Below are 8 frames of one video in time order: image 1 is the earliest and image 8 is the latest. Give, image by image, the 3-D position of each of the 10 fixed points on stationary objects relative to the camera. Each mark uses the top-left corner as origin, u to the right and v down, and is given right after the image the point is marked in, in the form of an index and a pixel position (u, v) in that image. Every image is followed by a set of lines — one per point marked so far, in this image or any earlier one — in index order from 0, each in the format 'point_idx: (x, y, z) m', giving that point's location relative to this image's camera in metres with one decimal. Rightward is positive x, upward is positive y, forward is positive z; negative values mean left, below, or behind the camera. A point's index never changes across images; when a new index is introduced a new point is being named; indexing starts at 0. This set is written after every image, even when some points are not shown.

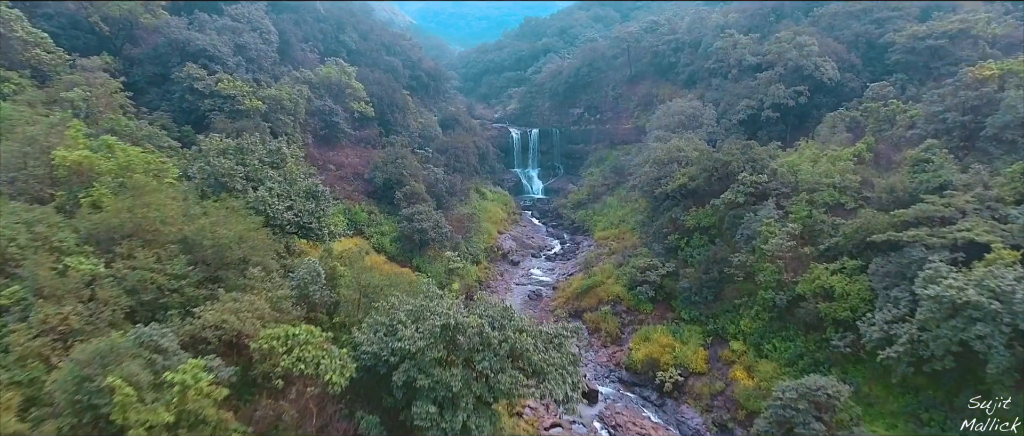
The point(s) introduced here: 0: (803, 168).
0: (+12.2, +2.1, +19.7) m
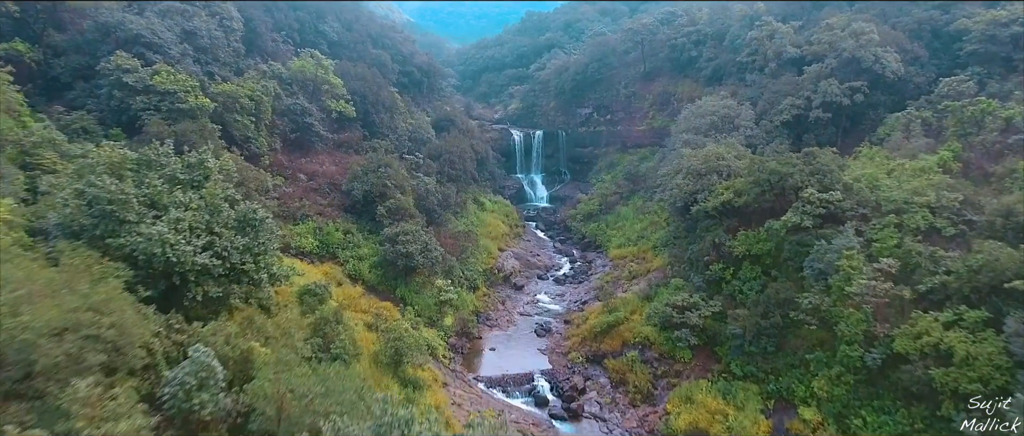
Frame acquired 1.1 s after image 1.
0: (+12.4, +1.2, +15.7) m
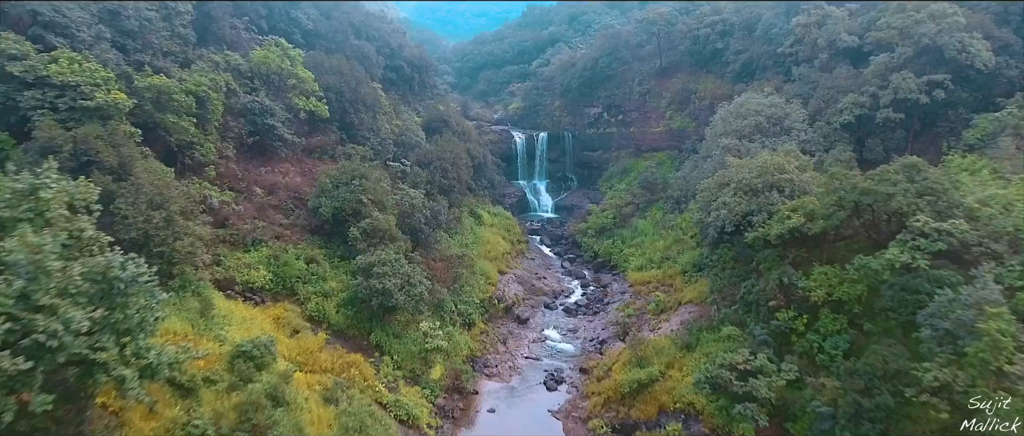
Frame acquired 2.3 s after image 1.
0: (+12.5, +0.3, +11.7) m
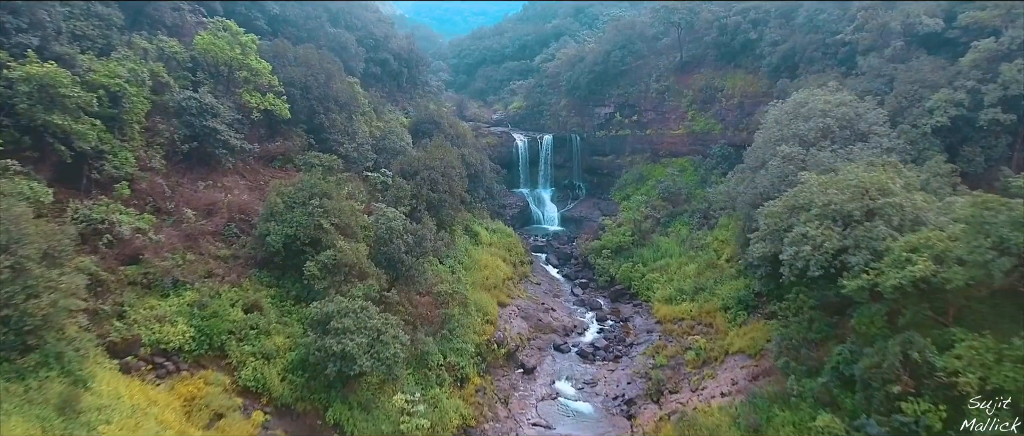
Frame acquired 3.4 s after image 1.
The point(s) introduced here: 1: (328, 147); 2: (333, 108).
0: (+12.7, -0.6, +7.8) m
1: (-7.5, +2.9, +19.0) m
2: (-7.5, +4.6, +19.6) m
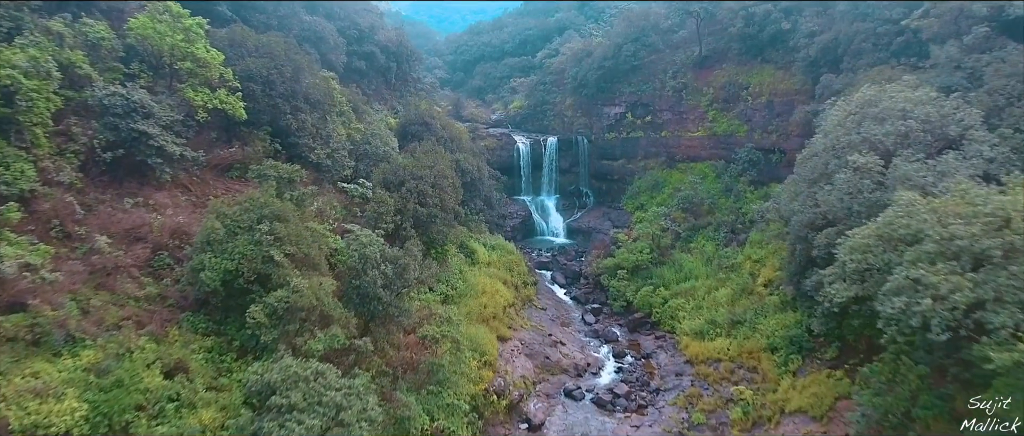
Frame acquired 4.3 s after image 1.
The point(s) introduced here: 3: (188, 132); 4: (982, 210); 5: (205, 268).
0: (+12.8, -1.3, +4.9) m
1: (-7.4, +2.2, +16.0) m
2: (-7.4, +3.9, +16.6) m
3: (-9.6, +2.6, +14.0) m
4: (+8.4, +0.1, +8.5) m
5: (-6.9, -1.1, +10.7) m
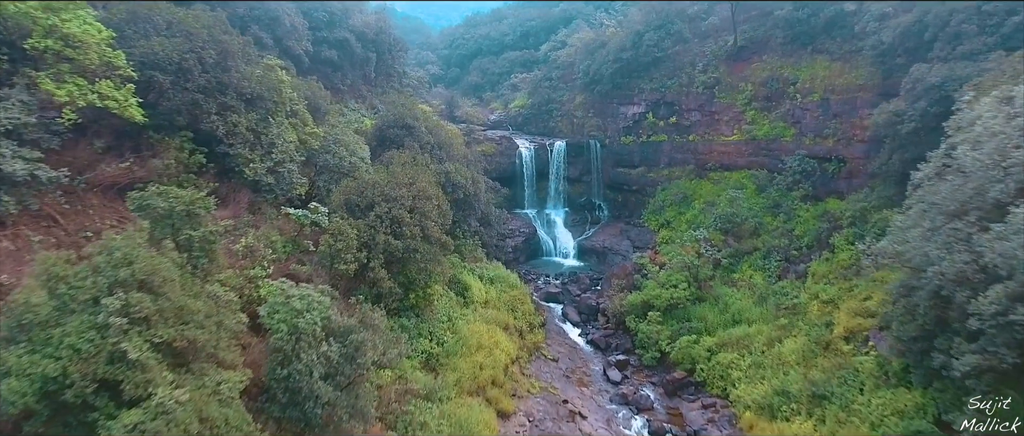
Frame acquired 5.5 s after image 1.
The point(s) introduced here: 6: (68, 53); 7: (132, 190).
0: (+12.9, -2.2, +0.7) m
1: (-7.3, +1.3, +11.8) m
2: (-7.3, +2.9, +12.4) m
3: (-9.5, +1.6, +9.8) m
4: (+8.5, -0.8, +4.4) m
5: (-6.7, -2.1, +6.5) m
6: (-9.4, +3.6, +10.2) m
7: (-8.7, +0.6, +10.5) m
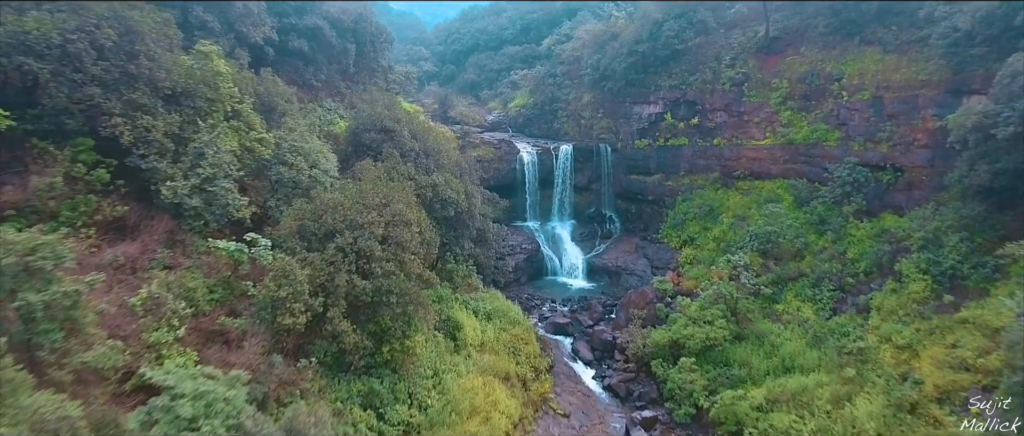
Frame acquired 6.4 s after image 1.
0: (+13.0, -2.9, -2.1) m
1: (-7.2, +0.6, +8.8) m
2: (-7.2, +2.3, +9.5) m
3: (-9.4, +0.9, +6.9) m
4: (+8.6, -1.5, +1.5) m
5: (-6.6, -2.8, +3.5) m
6: (-9.3, +2.9, +7.2) m
7: (-8.7, -0.1, +7.6) m
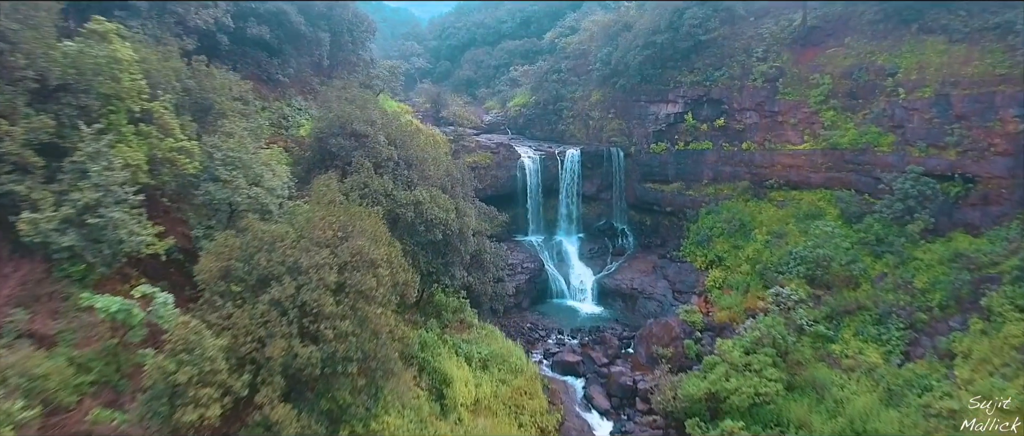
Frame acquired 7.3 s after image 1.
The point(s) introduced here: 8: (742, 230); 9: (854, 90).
0: (+13.1, -3.5, -4.7) m
1: (-7.2, 0.0, +6.2) m
2: (-7.2, +1.6, +6.8) m
3: (-9.3, +0.3, +4.2) m
4: (+8.7, -2.1, -1.1) m
5: (-6.6, -3.4, +0.9) m
6: (-9.3, +2.3, +4.5) m
7: (-8.6, -0.7, +4.9) m
8: (+8.3, -0.5, +16.8) m
9: (+12.2, +4.6, +16.7) m
